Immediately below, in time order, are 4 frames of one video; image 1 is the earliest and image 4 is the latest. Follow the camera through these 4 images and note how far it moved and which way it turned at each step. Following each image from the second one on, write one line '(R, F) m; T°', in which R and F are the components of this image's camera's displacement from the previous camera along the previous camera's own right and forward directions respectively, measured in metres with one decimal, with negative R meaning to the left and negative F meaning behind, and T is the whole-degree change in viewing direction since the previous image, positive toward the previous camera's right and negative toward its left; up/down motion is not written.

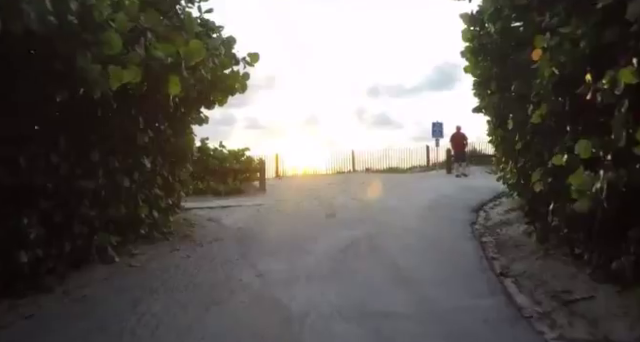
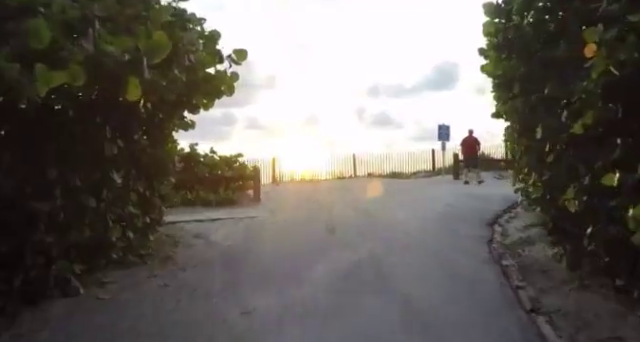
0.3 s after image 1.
(0.0, +0.8) m; 0°
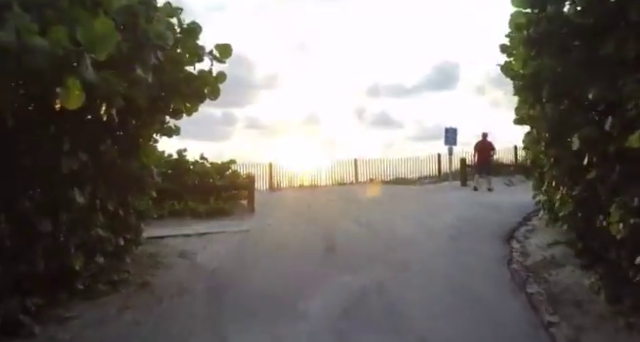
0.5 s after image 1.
(0.0, +0.8) m; 0°
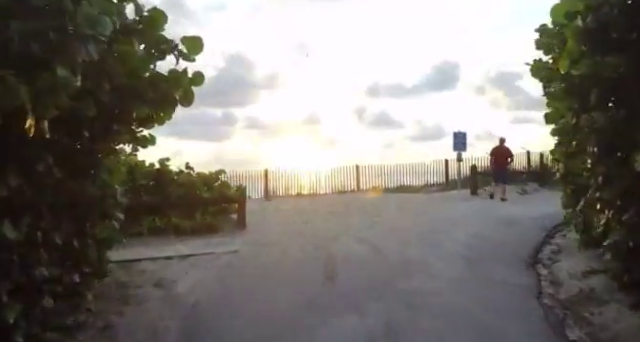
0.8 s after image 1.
(0.0, +0.9) m; 0°
